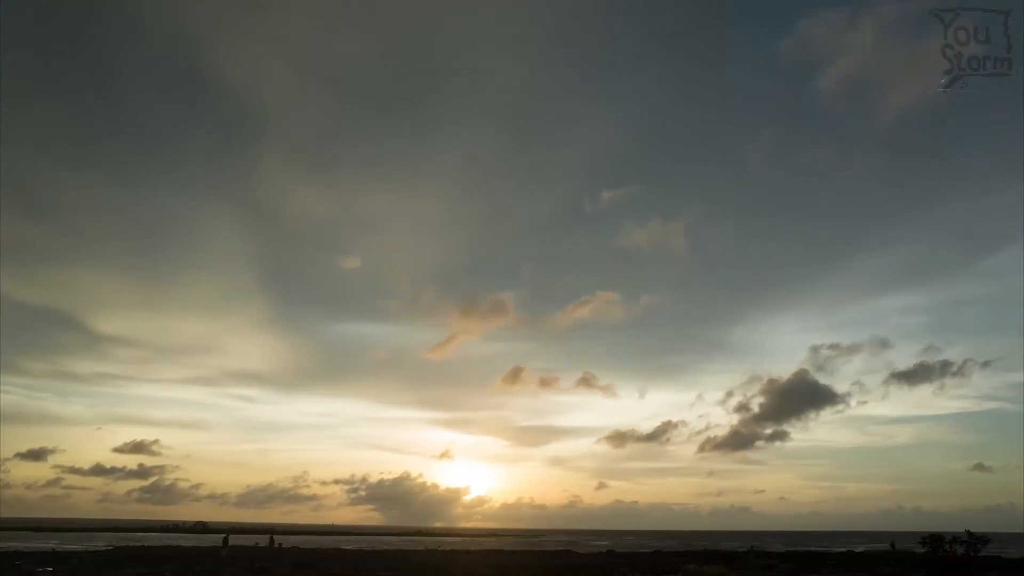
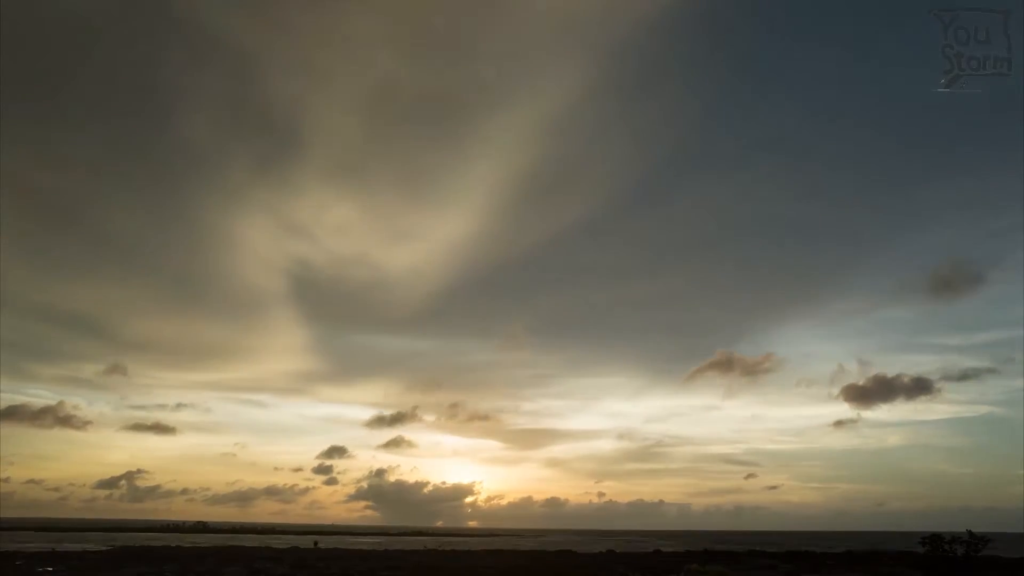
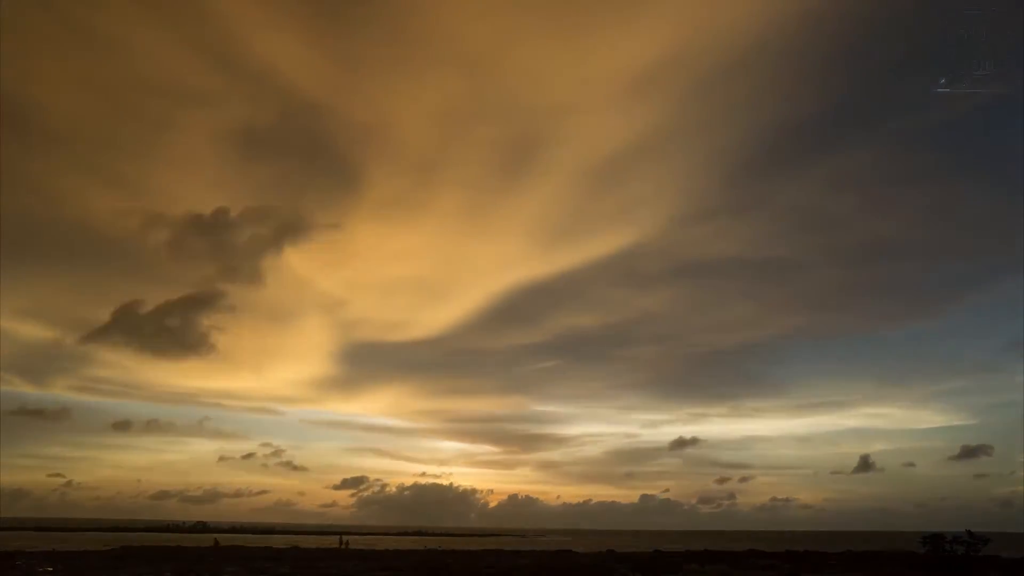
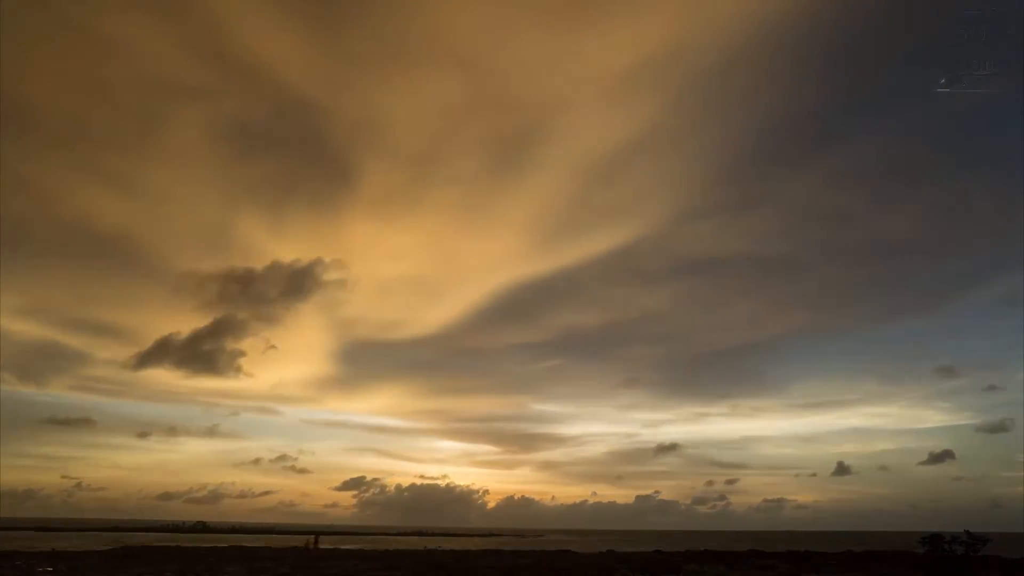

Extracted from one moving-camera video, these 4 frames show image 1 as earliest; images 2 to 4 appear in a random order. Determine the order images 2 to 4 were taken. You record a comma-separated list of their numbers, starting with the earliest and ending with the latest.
2, 4, 3
